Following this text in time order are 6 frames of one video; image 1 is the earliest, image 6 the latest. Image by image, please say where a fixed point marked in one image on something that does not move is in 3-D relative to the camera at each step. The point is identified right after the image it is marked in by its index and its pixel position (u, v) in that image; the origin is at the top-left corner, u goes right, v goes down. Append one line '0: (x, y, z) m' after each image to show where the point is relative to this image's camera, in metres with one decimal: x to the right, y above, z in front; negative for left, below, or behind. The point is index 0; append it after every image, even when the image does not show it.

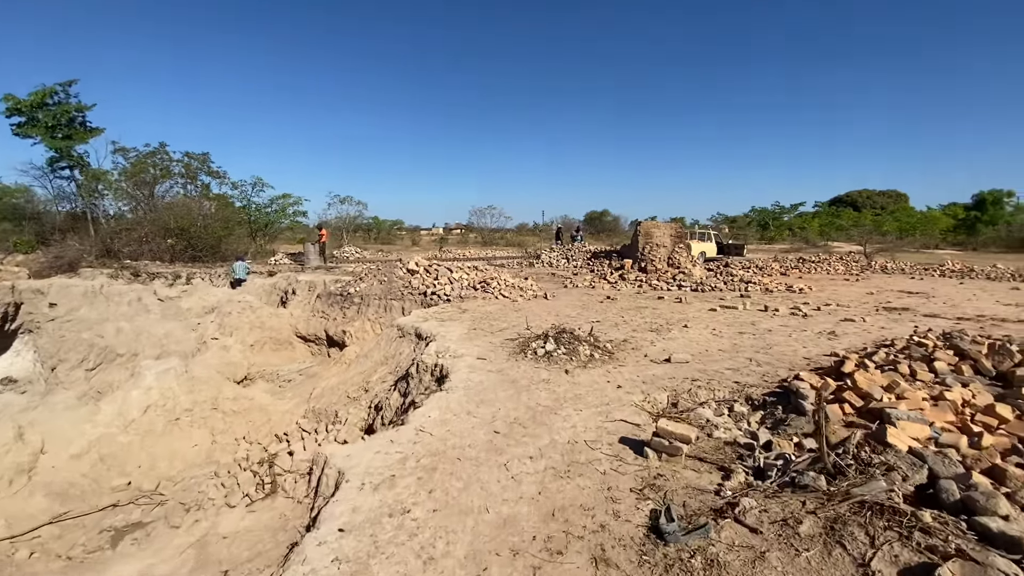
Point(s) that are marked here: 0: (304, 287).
0: (-6.0, 0.0, +13.9) m
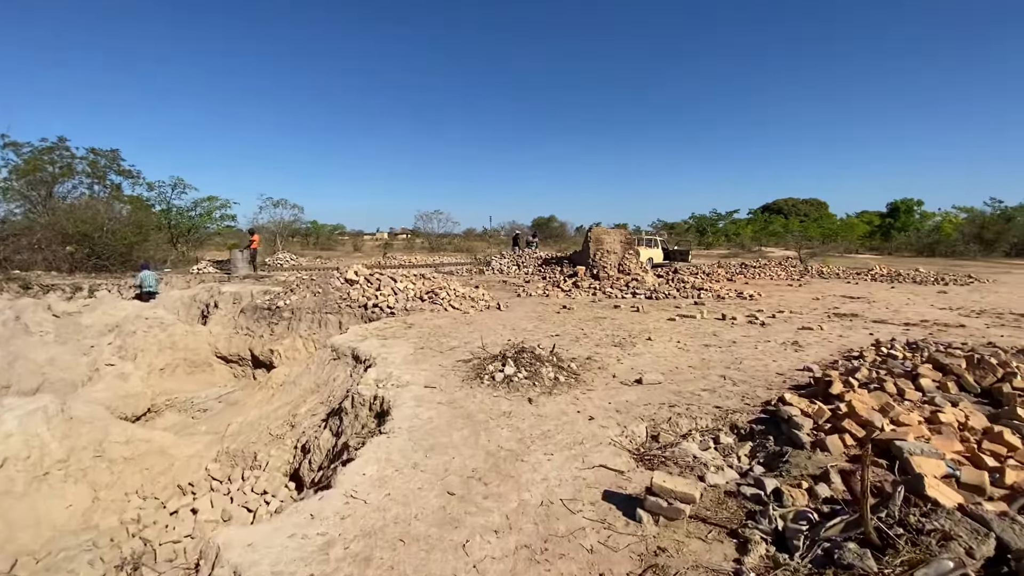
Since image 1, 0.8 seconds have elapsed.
0: (-7.3, -0.3, +12.4) m
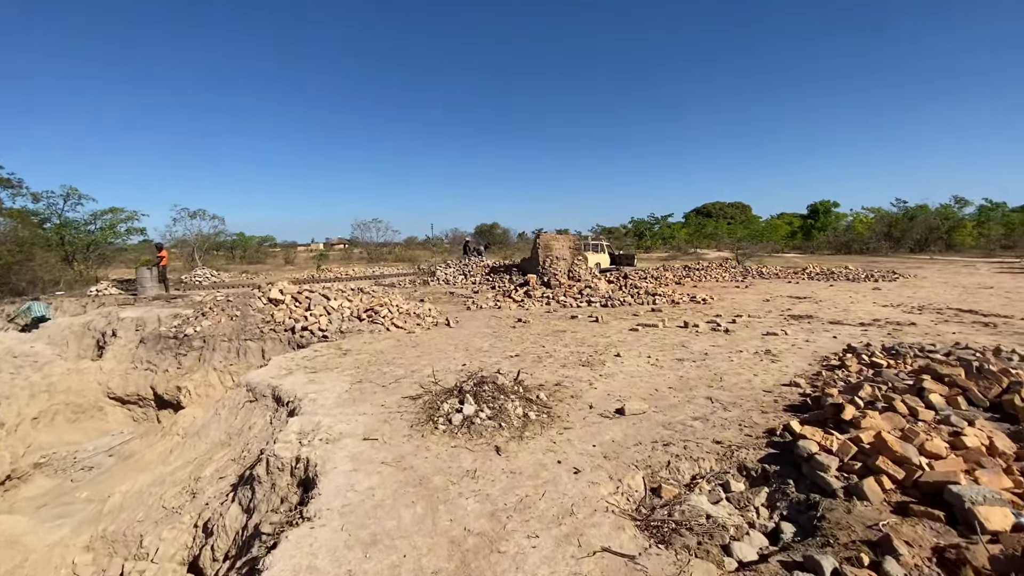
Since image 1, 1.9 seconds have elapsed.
0: (-8.5, -0.9, +10.6) m
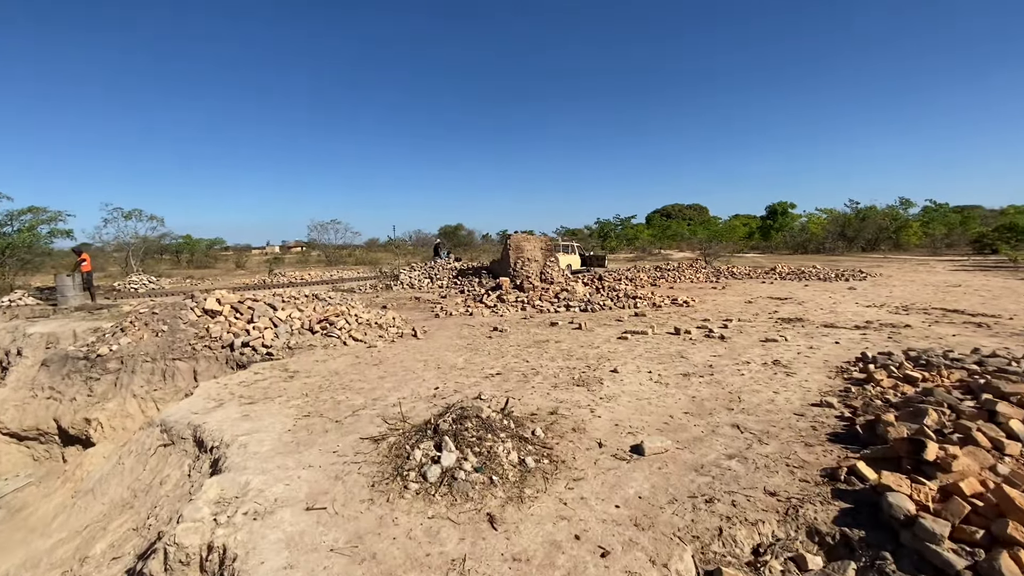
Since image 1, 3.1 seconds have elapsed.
0: (-9.0, -1.1, +9.0) m
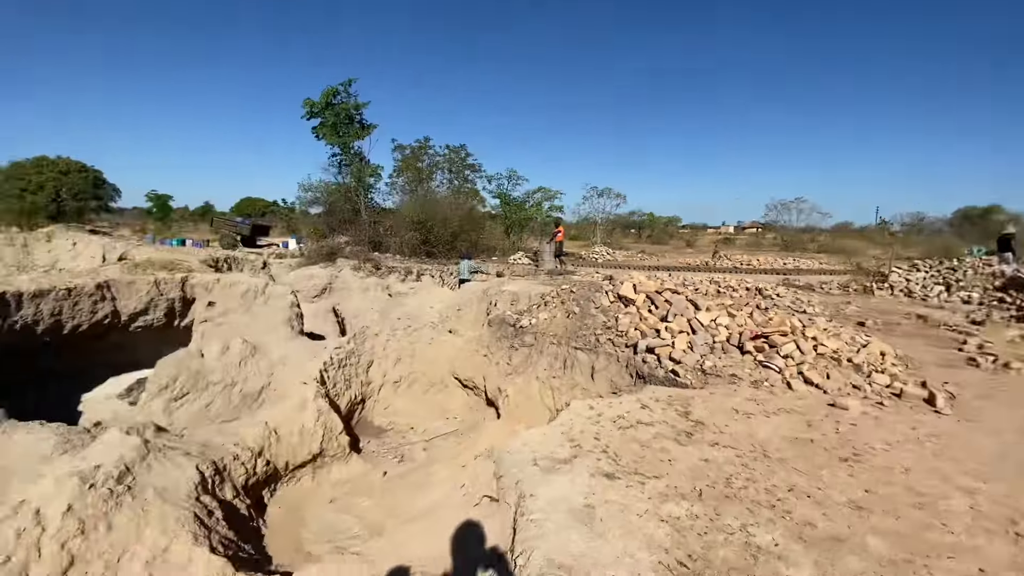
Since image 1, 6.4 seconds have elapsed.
0: (-0.3, -0.3, +10.4) m
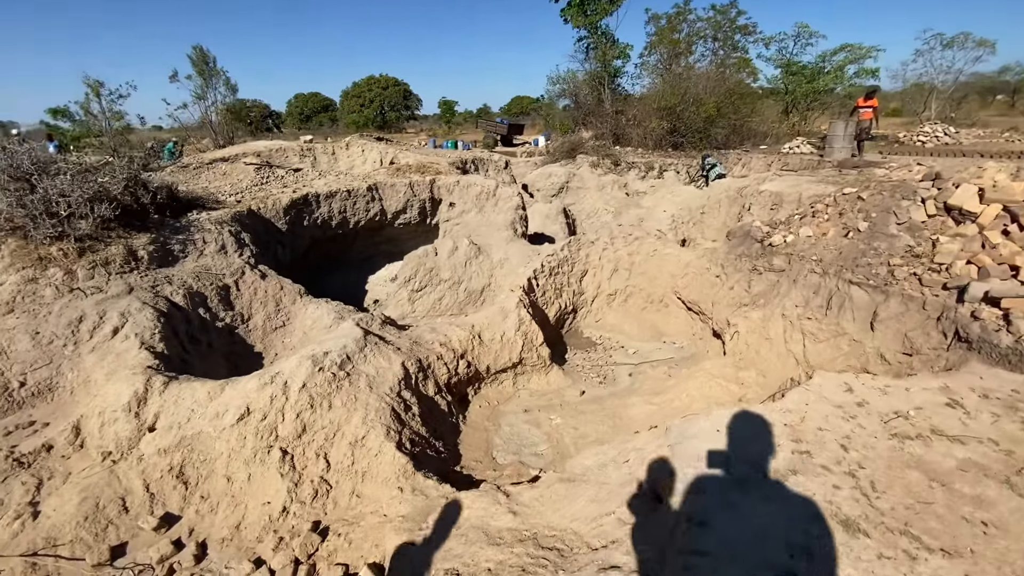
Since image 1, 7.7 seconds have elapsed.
0: (+4.2, +1.4, +8.4) m
